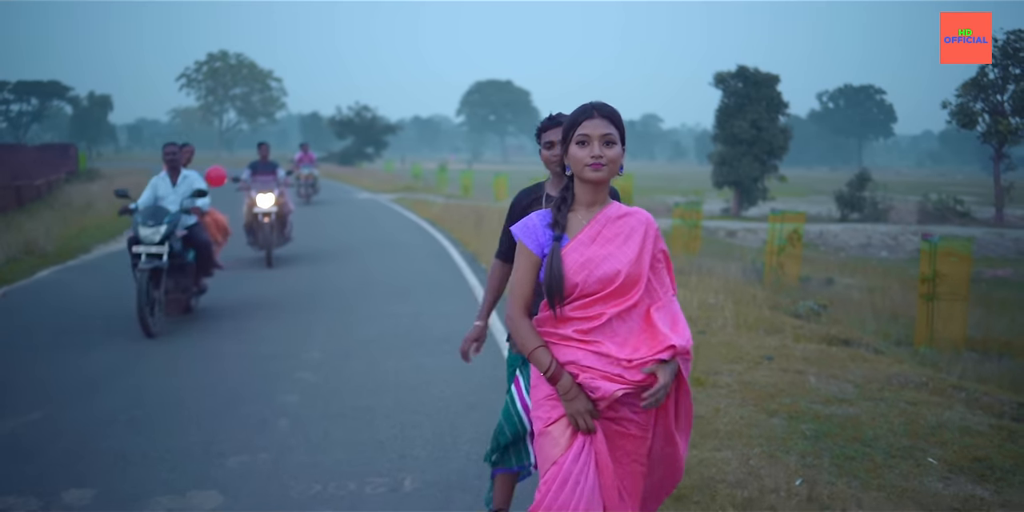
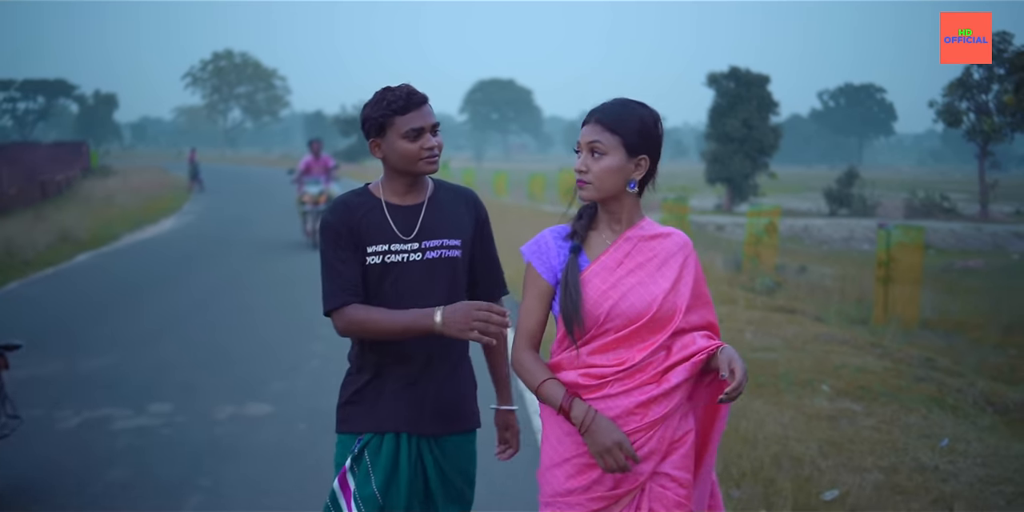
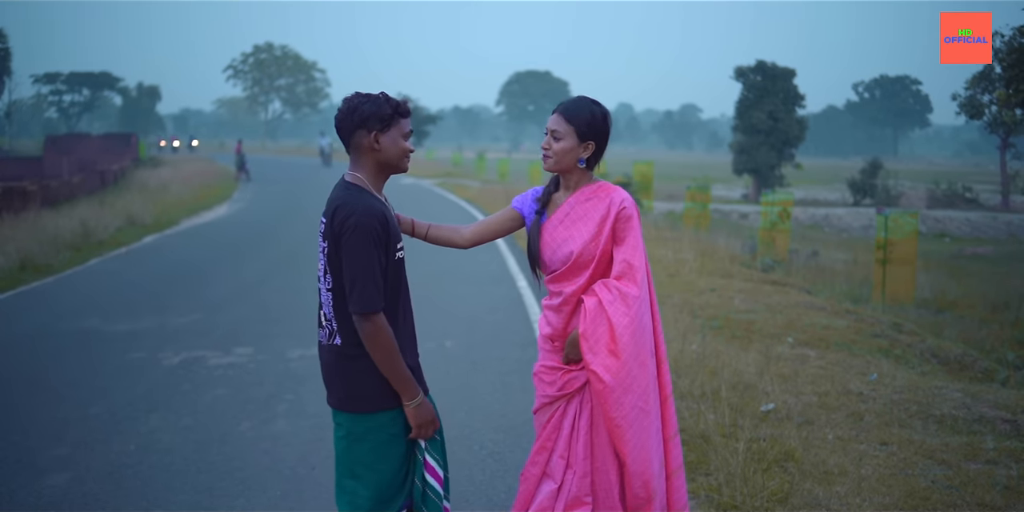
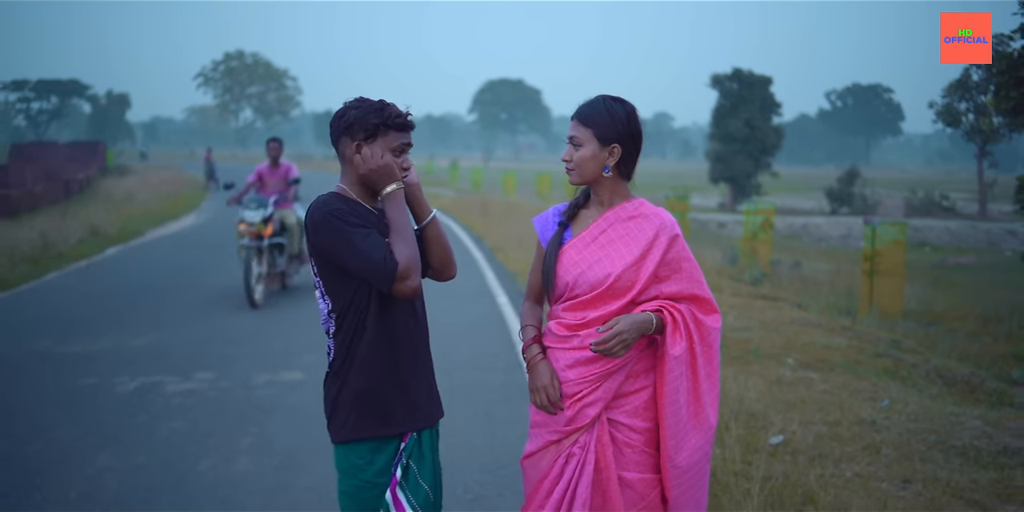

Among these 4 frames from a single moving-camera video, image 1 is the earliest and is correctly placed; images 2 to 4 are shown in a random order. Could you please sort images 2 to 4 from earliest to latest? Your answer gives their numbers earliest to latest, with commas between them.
2, 4, 3
